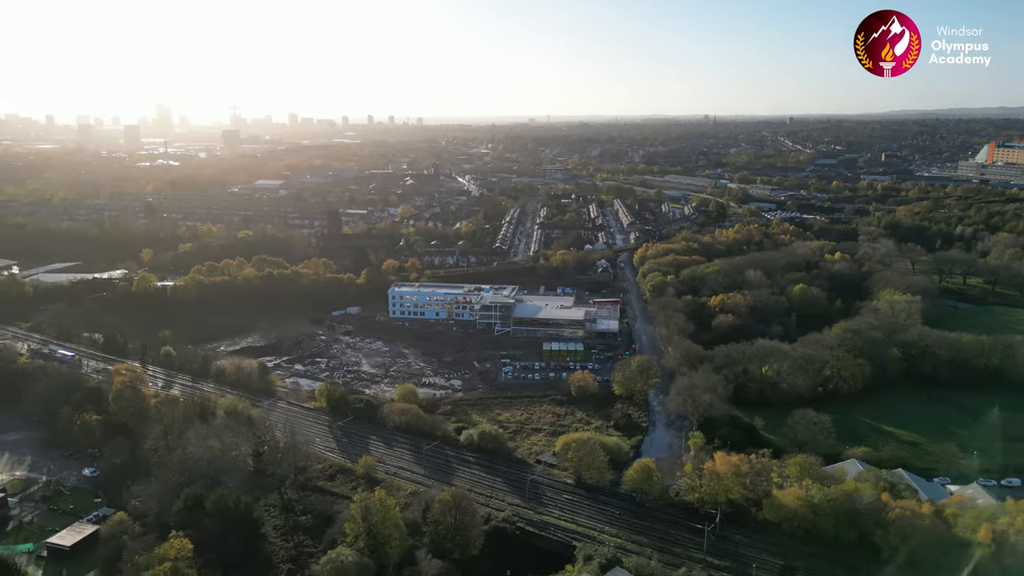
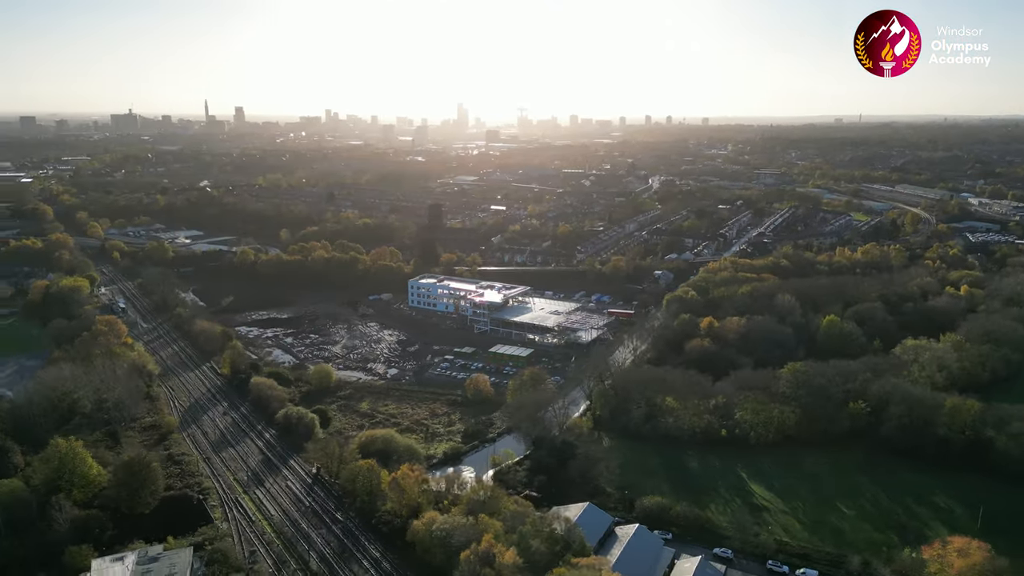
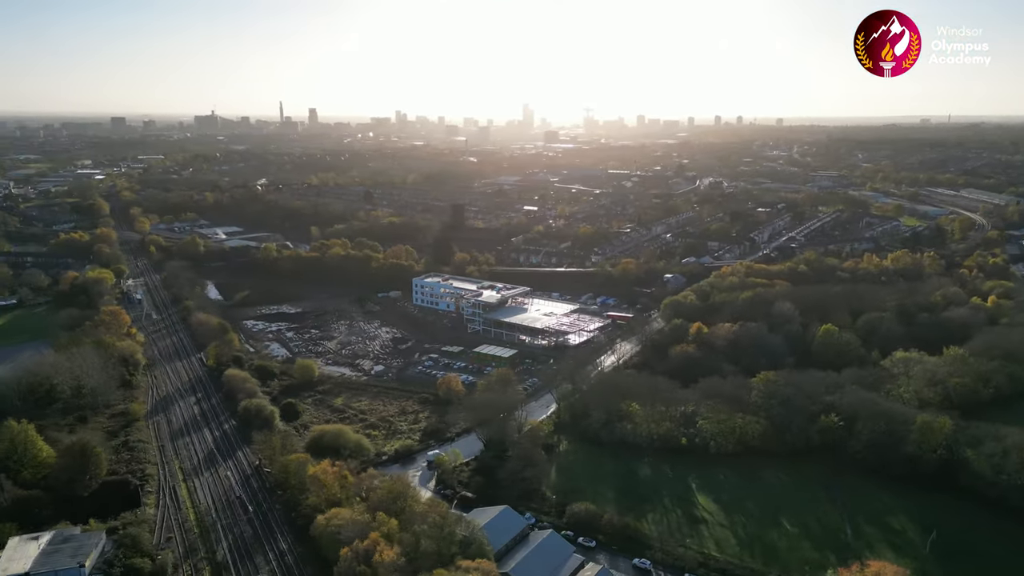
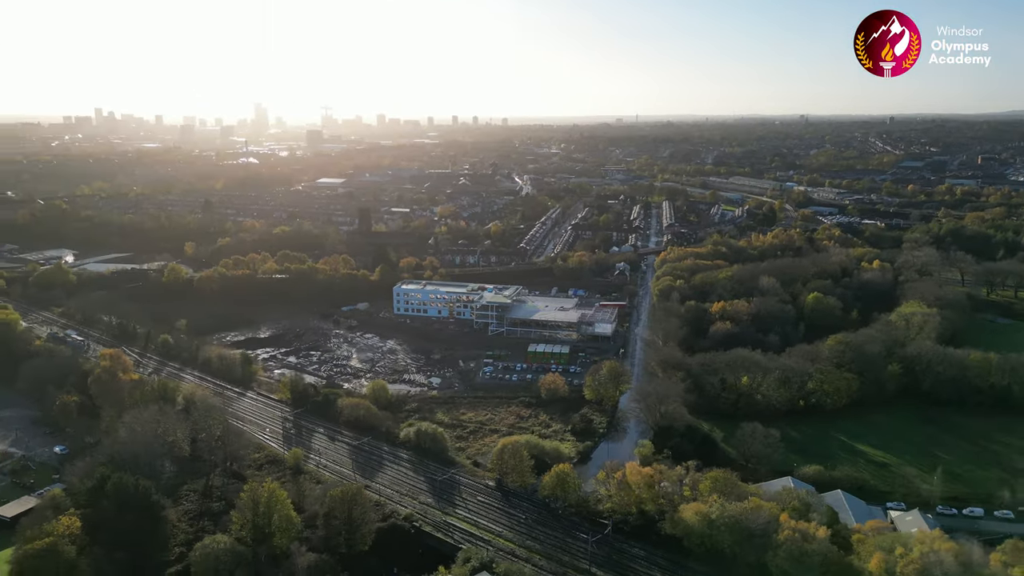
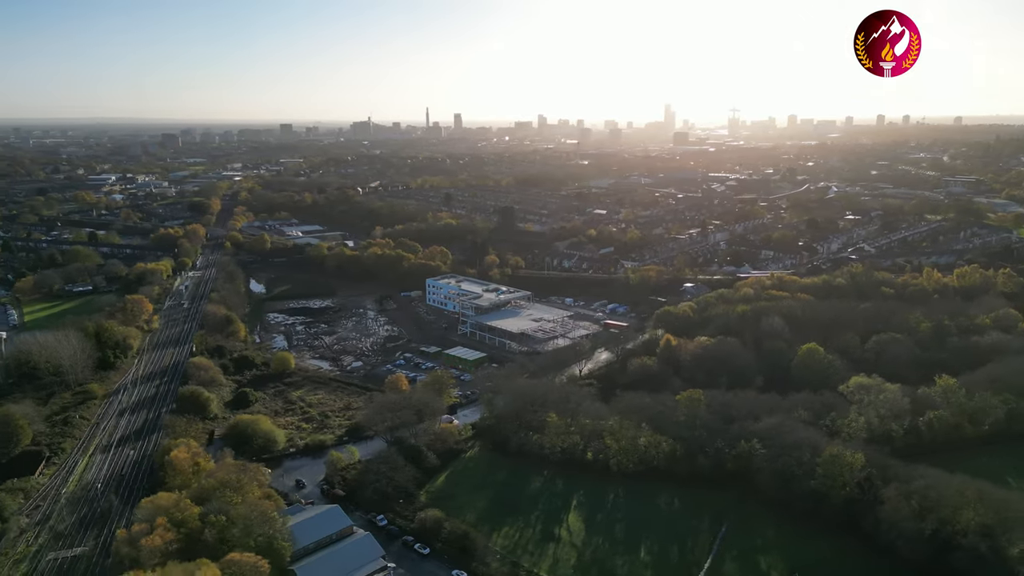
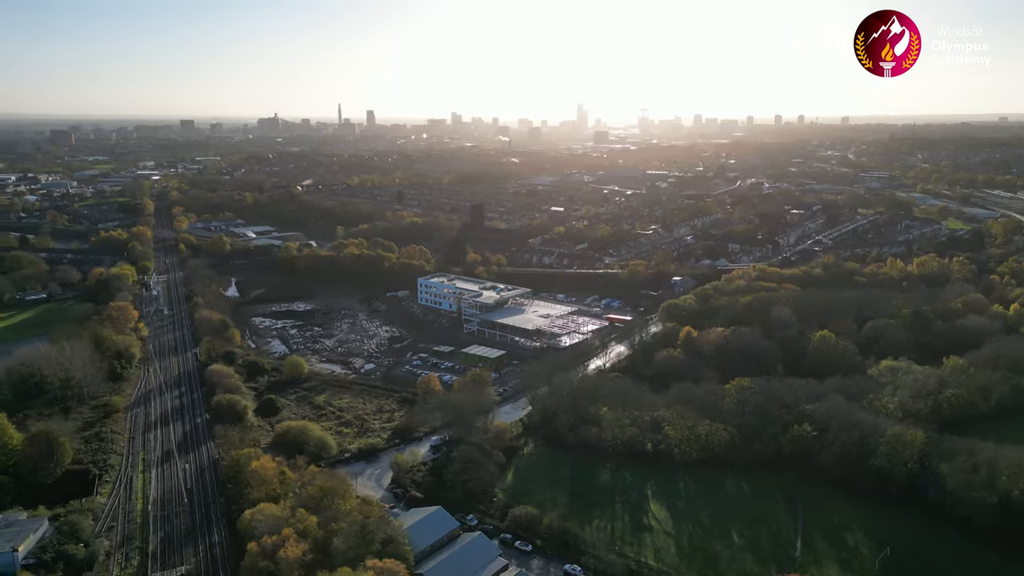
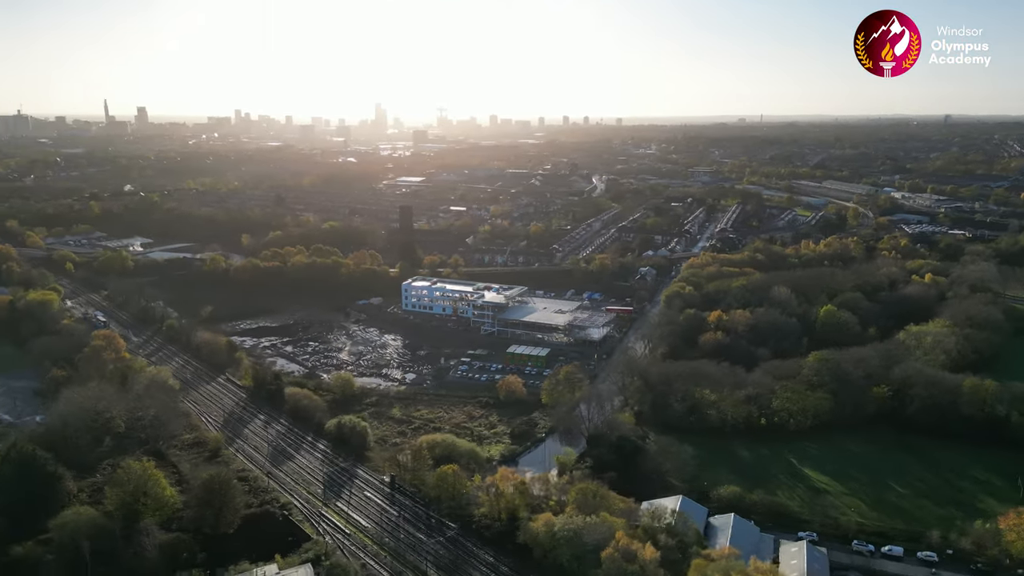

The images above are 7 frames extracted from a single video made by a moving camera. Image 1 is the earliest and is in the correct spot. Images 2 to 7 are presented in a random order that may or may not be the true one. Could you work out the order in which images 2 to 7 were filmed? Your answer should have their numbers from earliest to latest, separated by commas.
4, 7, 2, 3, 6, 5
